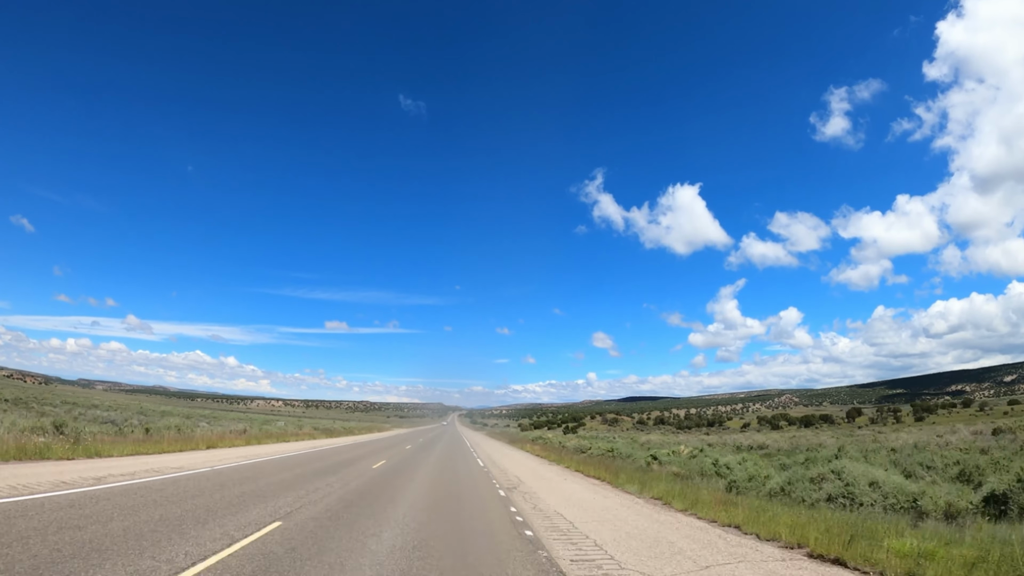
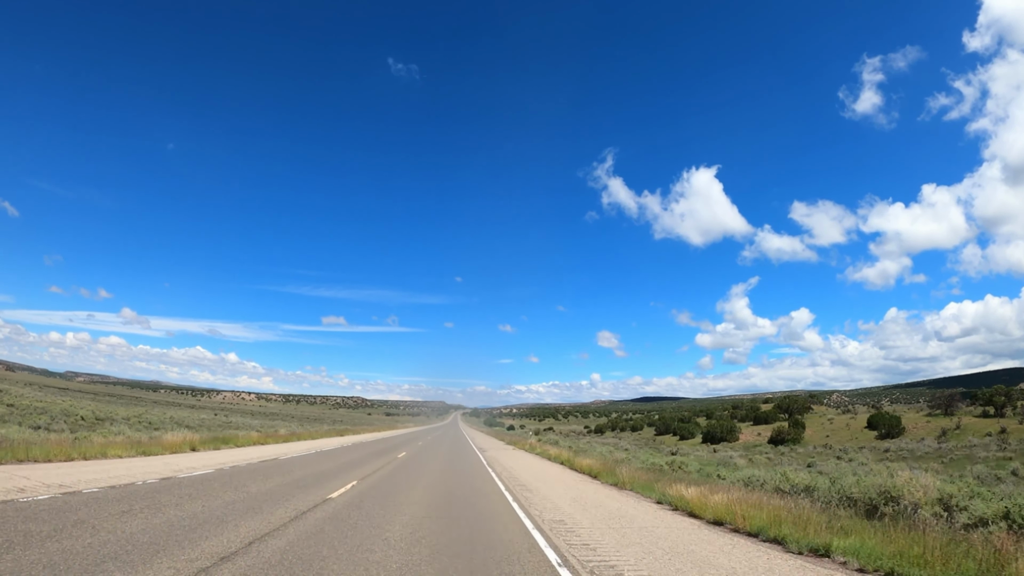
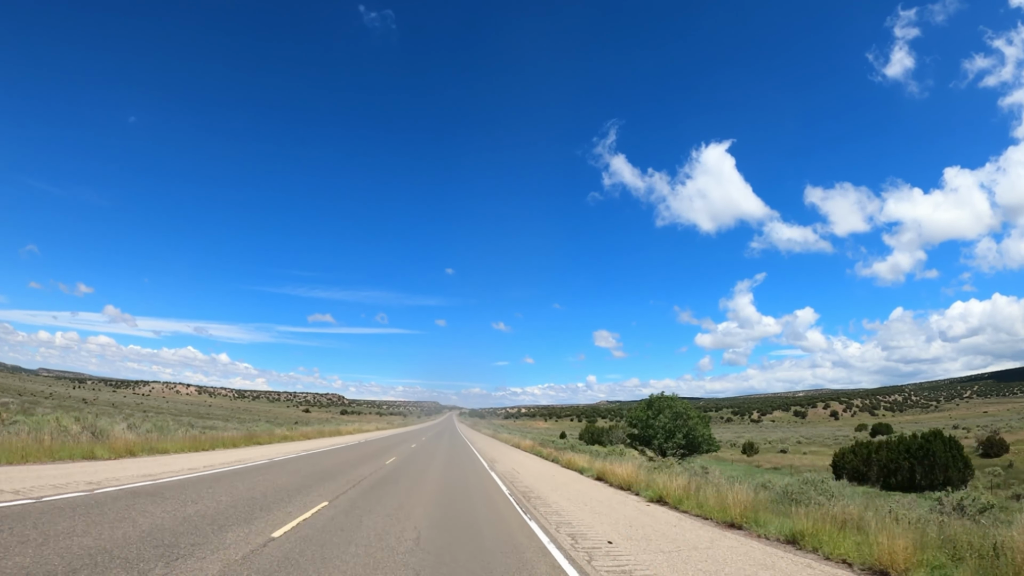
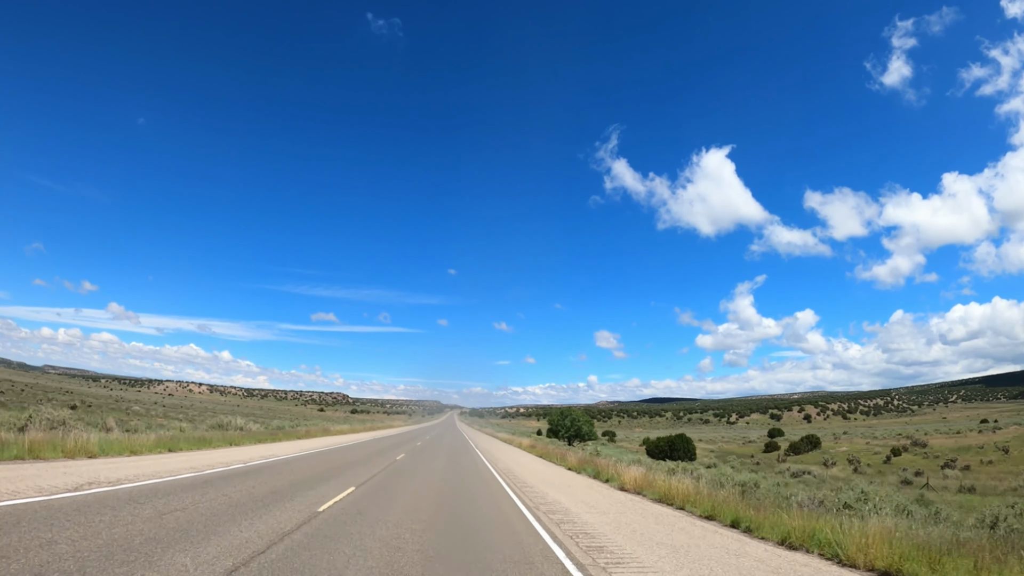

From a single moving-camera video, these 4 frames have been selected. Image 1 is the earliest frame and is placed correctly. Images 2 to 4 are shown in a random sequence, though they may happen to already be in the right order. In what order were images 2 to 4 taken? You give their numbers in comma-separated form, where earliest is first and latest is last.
2, 4, 3
